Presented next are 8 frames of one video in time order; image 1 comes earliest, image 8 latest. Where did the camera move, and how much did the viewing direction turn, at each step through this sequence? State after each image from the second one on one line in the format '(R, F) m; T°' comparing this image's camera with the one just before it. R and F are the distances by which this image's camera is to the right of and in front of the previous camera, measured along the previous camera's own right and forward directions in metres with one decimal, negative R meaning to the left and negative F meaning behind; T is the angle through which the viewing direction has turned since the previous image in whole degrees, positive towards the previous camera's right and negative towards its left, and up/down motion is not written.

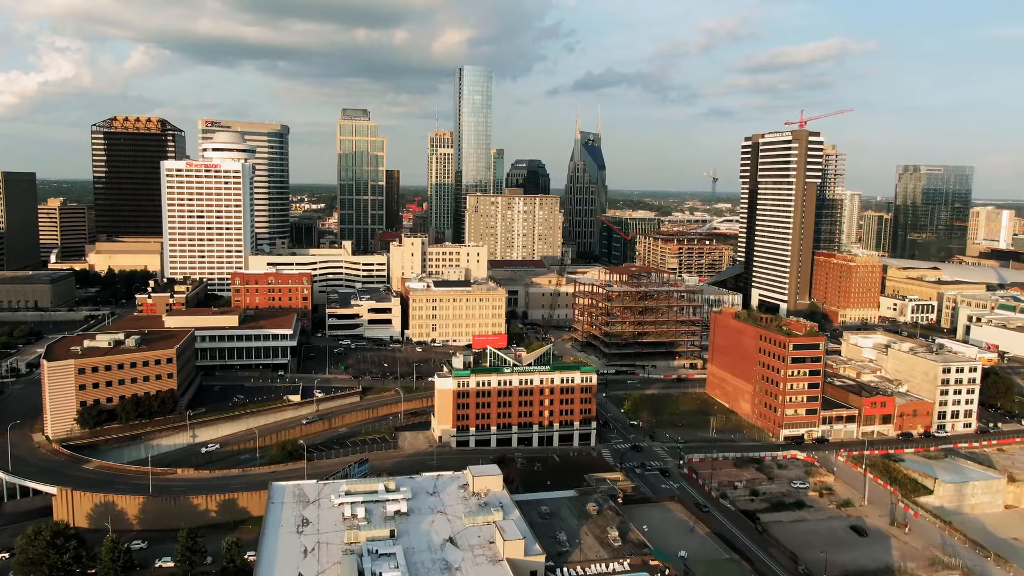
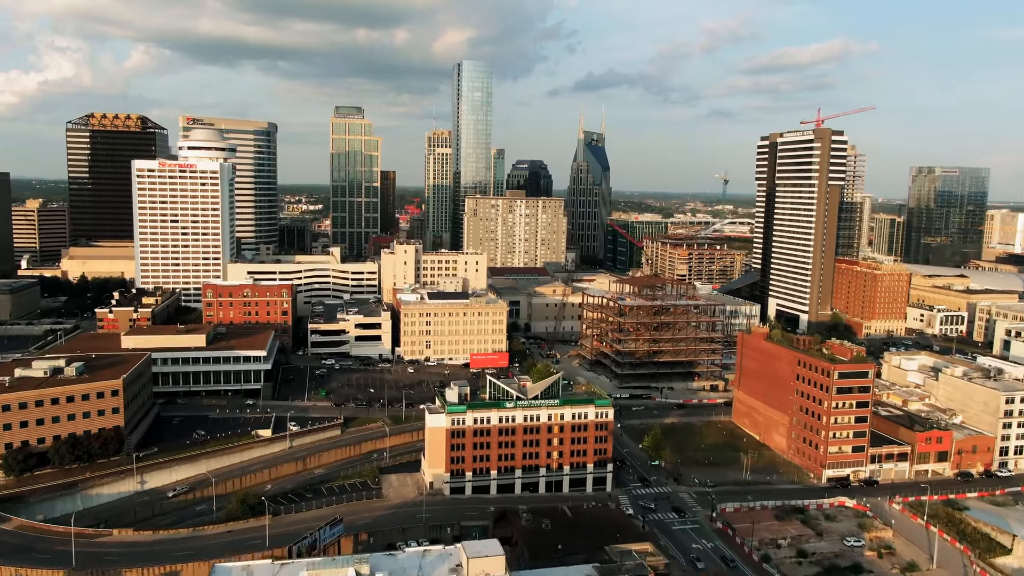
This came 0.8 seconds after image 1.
(-0.2, +9.2) m; 0°
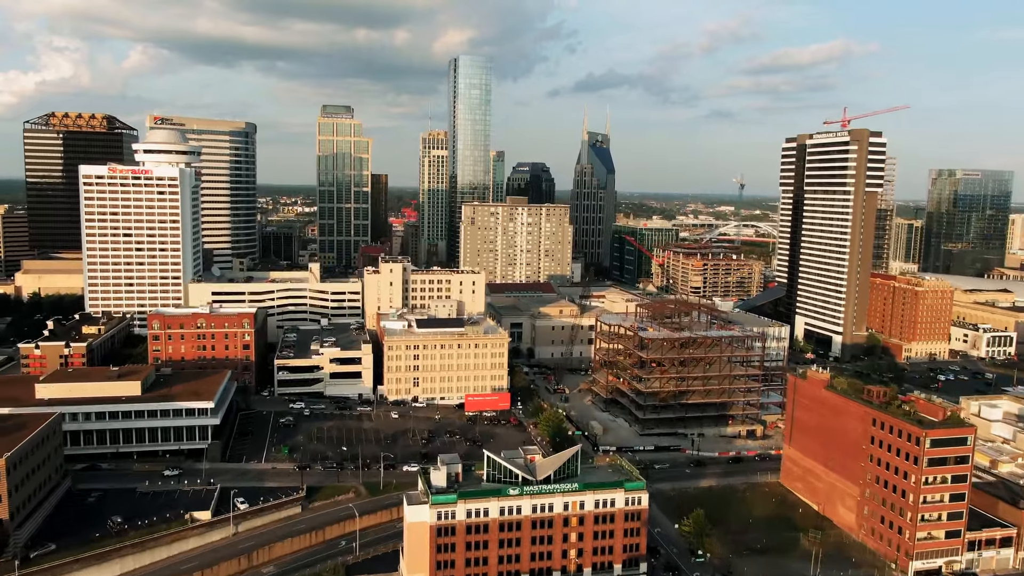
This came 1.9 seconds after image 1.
(-0.2, +13.1) m; 0°
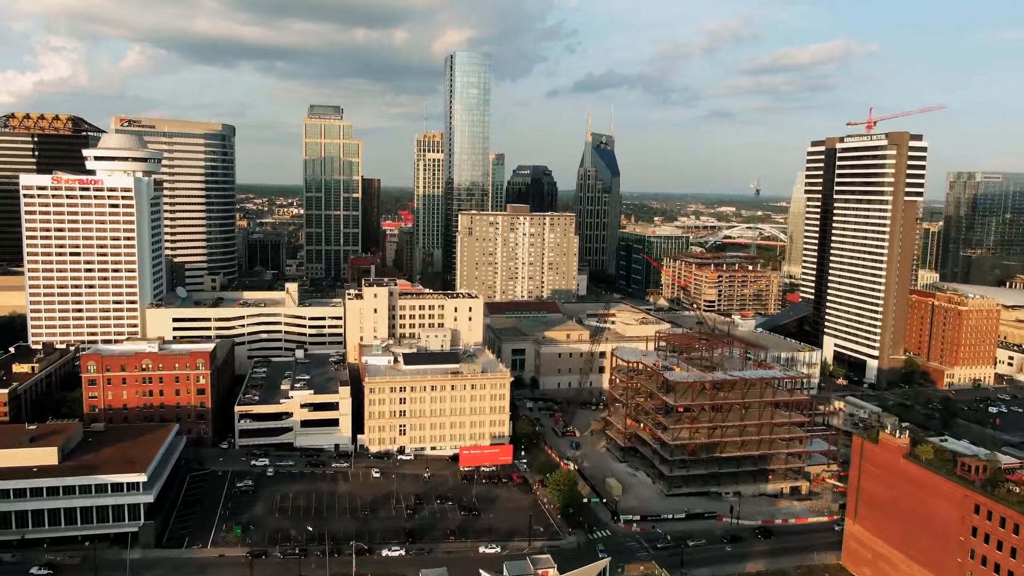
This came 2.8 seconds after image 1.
(-0.2, +11.2) m; 0°
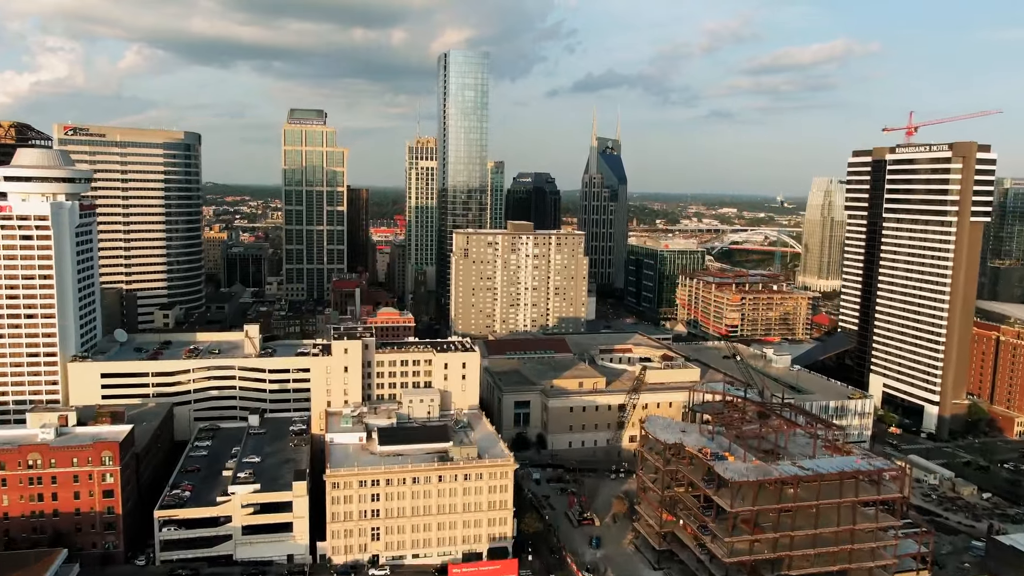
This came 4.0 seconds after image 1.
(-0.2, +14.7) m; 0°
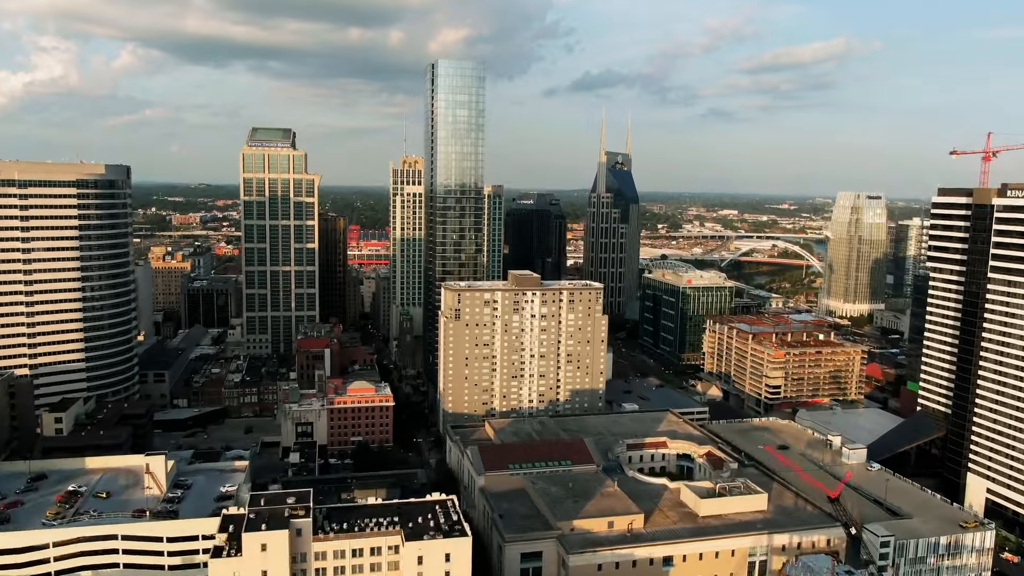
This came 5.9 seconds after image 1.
(-0.4, +21.6) m; 0°
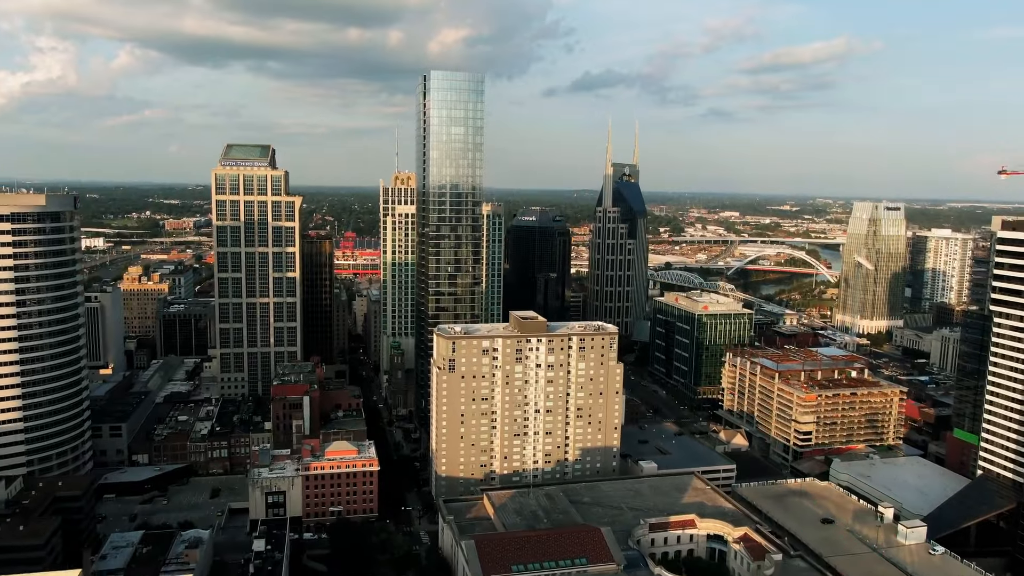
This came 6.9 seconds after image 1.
(-0.2, +11.5) m; 0°
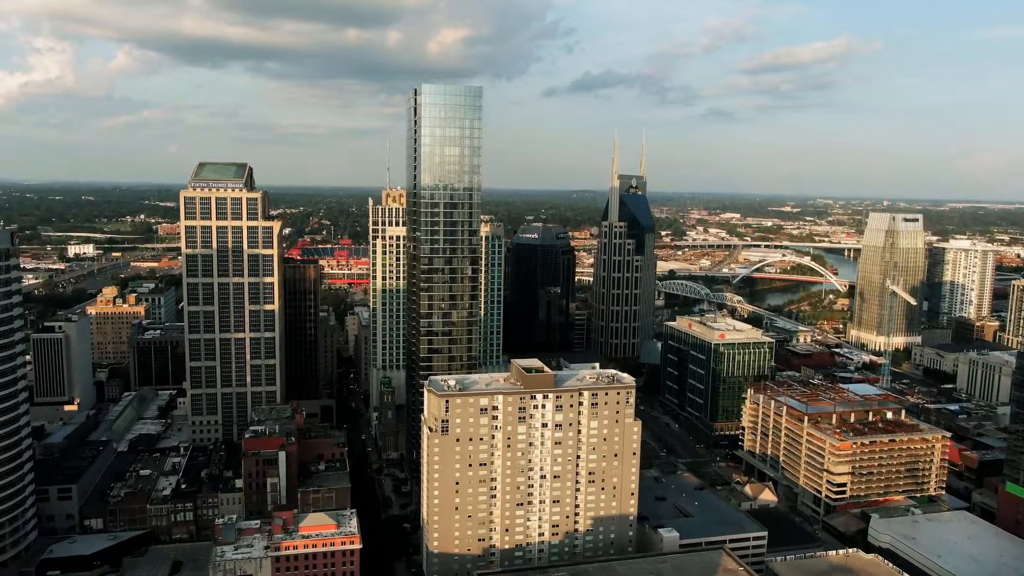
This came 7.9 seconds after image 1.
(-0.2, +10.4) m; 0°
